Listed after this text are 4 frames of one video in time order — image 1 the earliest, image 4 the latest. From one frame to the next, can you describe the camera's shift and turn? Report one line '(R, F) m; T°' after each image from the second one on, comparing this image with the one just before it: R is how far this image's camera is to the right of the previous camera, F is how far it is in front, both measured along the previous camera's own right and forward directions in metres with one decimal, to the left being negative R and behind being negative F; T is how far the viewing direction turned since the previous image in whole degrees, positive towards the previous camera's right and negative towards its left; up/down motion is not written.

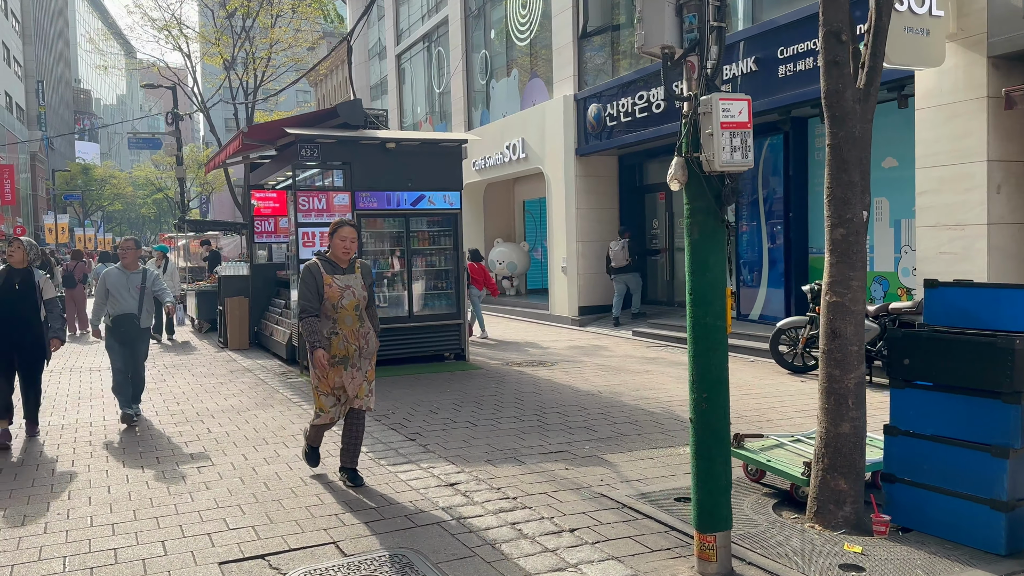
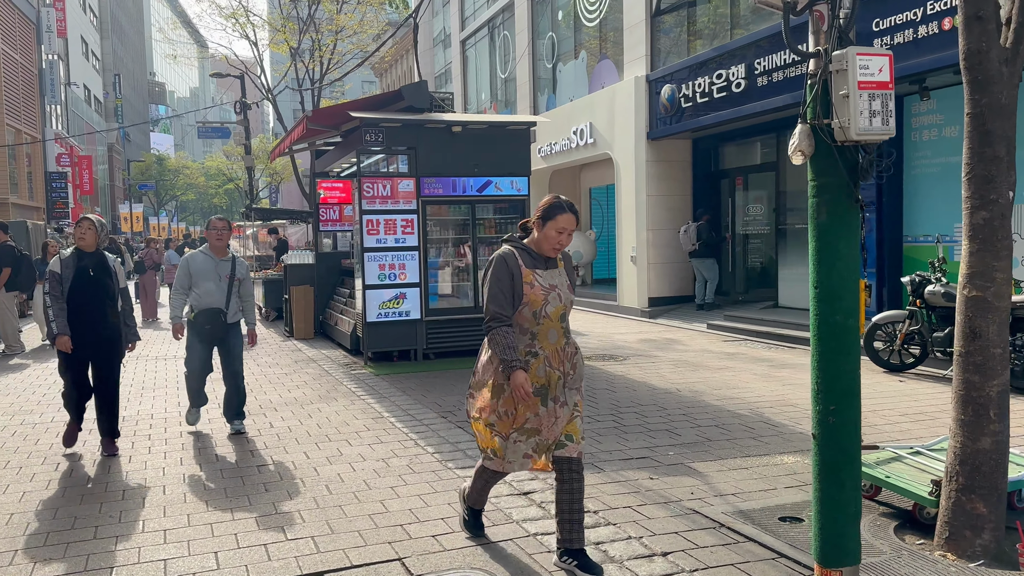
(-0.1, +0.5) m; -4°
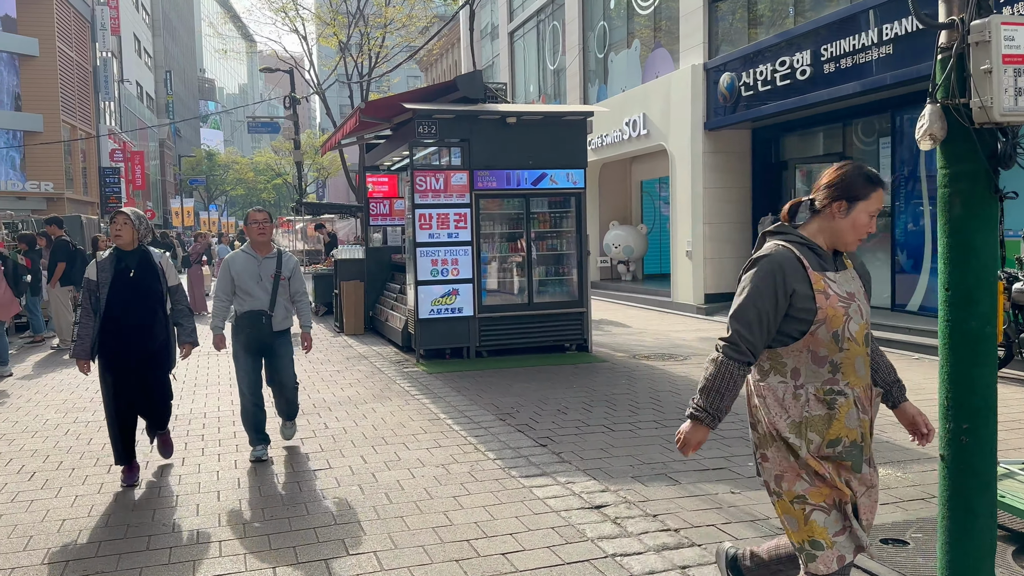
(-0.2, +0.3) m; -3°
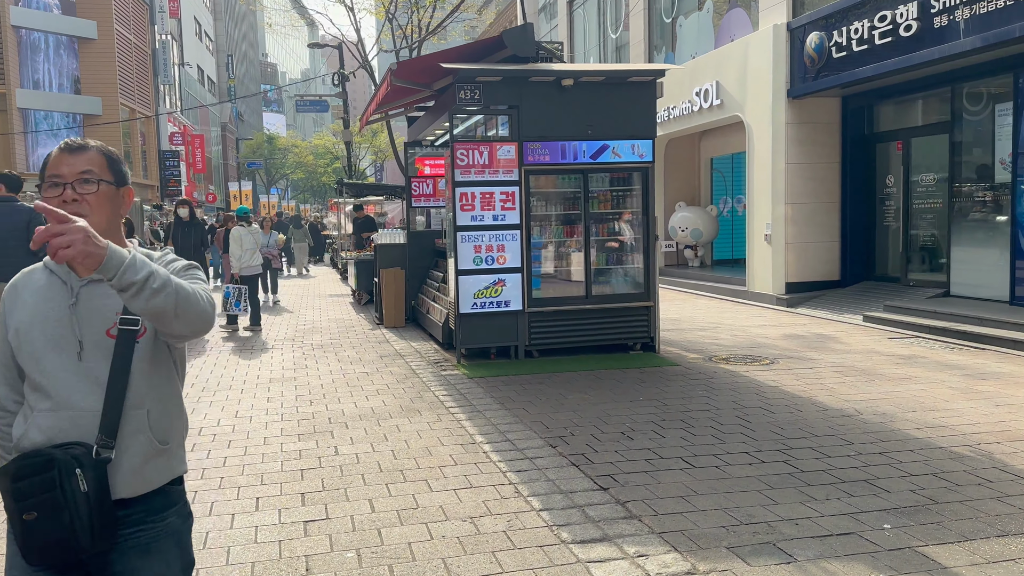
(0.0, +1.4) m; -4°
